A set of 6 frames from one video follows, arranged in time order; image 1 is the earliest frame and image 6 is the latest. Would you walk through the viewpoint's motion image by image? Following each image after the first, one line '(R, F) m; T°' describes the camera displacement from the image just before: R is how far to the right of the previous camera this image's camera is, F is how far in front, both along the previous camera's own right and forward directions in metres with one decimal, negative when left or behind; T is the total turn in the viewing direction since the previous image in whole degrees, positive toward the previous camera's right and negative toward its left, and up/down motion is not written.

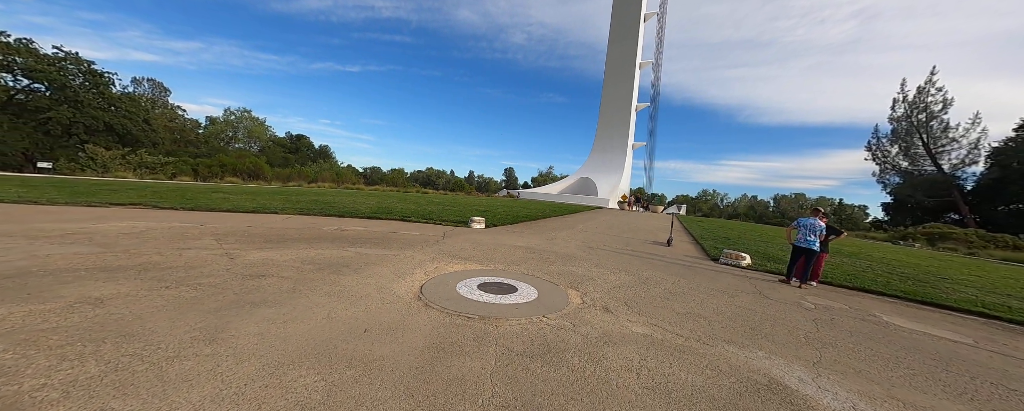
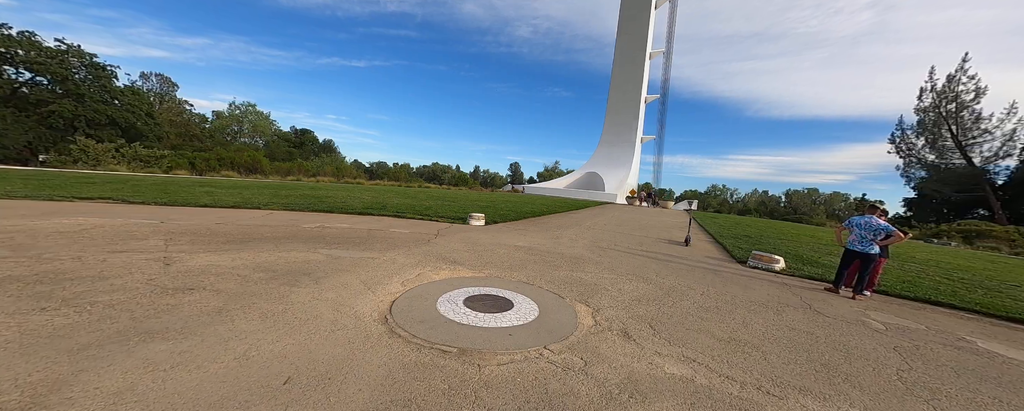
(+0.1, +0.7) m; -1°
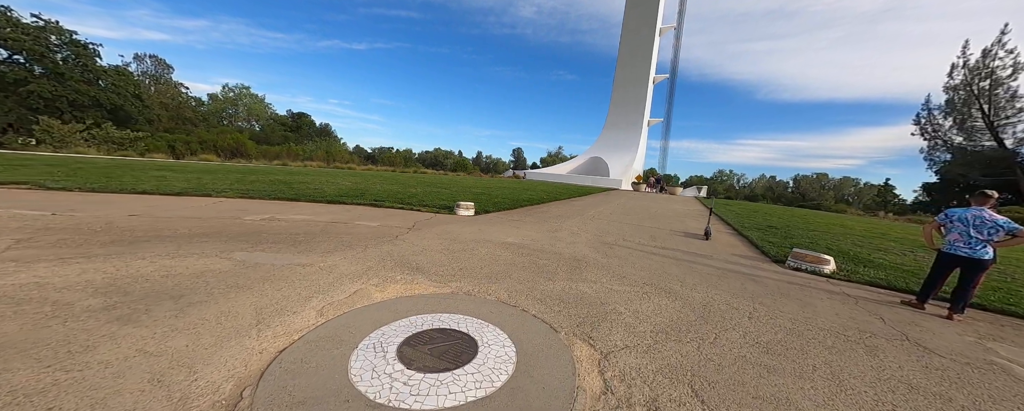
(+0.3, +1.1) m; -1°
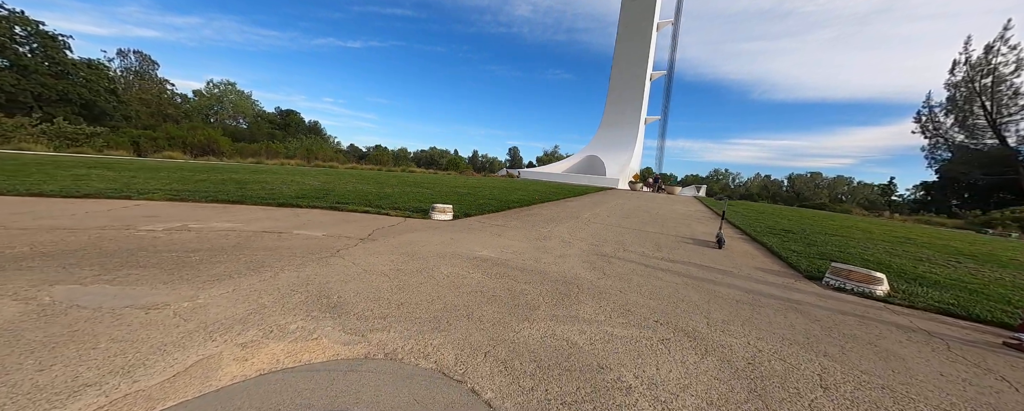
(+0.3, +1.0) m; +1°
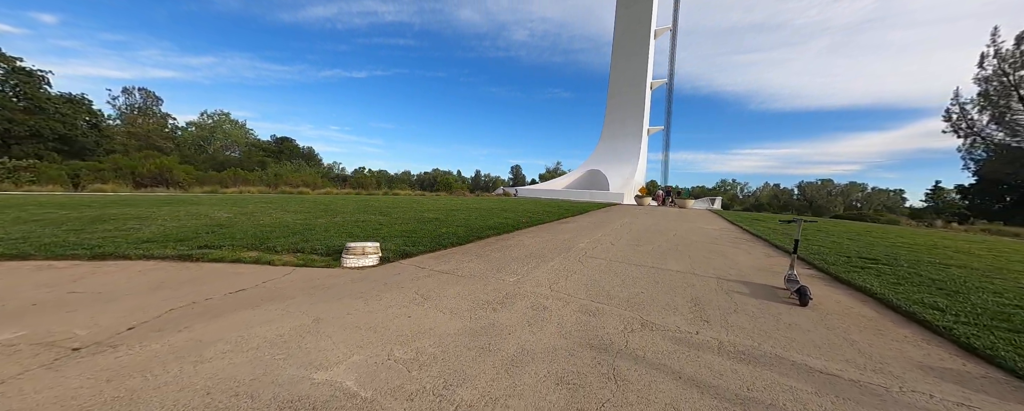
(+0.8, +2.3) m; -1°
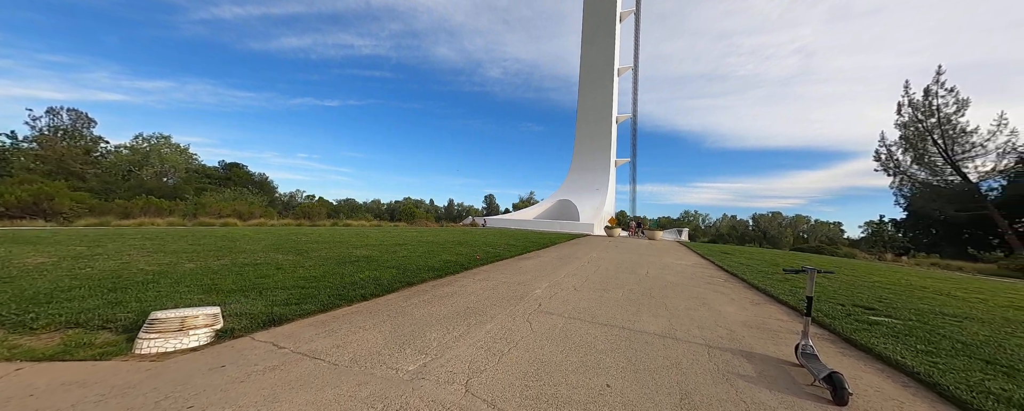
(+0.7, +1.3) m; +5°
